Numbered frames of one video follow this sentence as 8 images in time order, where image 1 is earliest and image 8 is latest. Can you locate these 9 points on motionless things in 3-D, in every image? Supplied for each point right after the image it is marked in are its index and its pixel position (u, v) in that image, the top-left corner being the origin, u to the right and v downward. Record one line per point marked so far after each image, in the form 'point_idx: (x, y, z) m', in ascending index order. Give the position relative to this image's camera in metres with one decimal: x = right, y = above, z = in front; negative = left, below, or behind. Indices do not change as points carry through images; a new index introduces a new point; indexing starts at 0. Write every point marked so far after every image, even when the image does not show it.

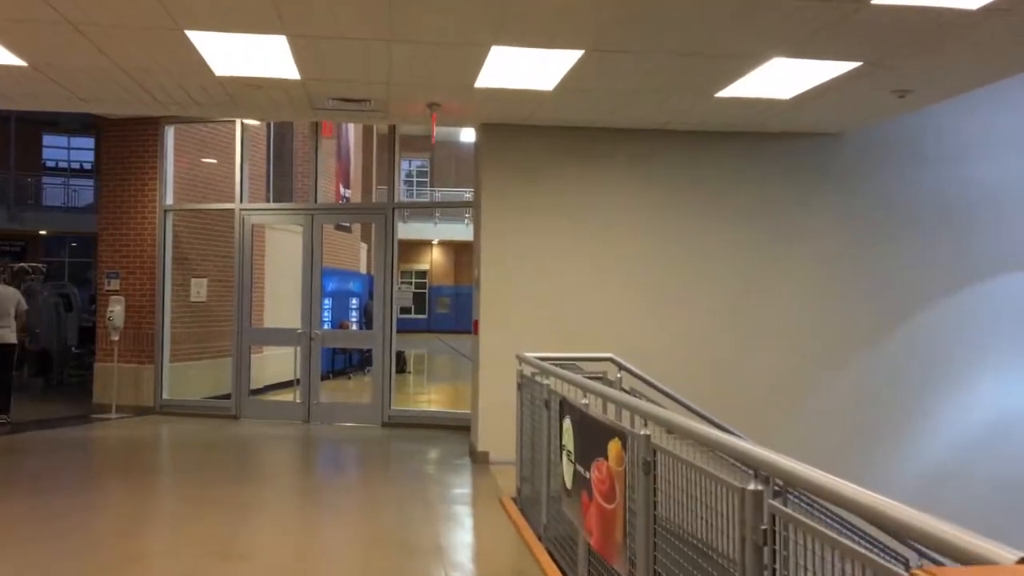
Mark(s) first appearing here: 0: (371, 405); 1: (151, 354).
0: (-1.4, -1.2, +9.4) m
1: (-3.8, -0.7, +10.0) m
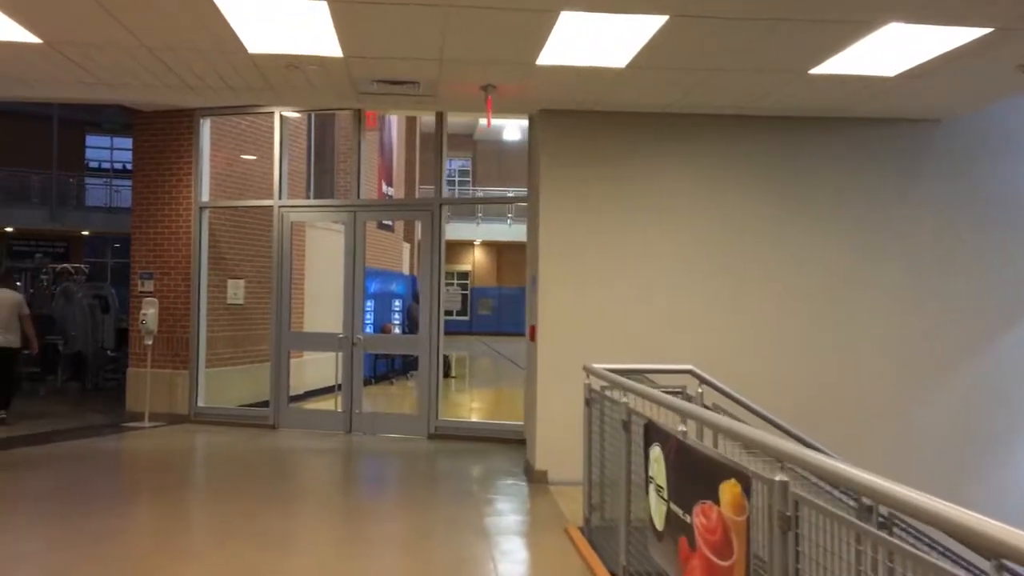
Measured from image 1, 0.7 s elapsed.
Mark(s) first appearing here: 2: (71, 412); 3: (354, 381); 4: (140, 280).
0: (-0.9, -1.2, +8.8) m
1: (-3.3, -0.7, +9.5) m
2: (-4.9, -1.4, +10.5) m
3: (-1.5, -0.9, +9.0) m
4: (-3.8, +0.1, +9.7) m
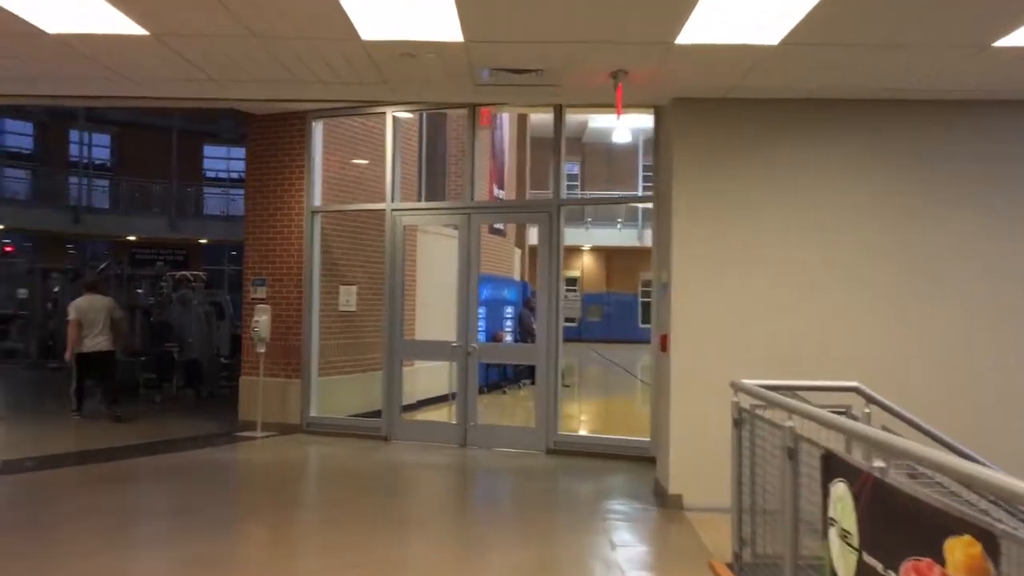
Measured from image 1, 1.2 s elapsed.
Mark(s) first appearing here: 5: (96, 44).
0: (+0.2, -1.2, +8.3) m
1: (-2.1, -0.8, +9.3) m
2: (-3.6, -1.5, +10.5) m
3: (-0.4, -0.9, +8.6) m
4: (-2.6, 0.0, +9.5) m
5: (-2.2, +1.3, +5.1) m
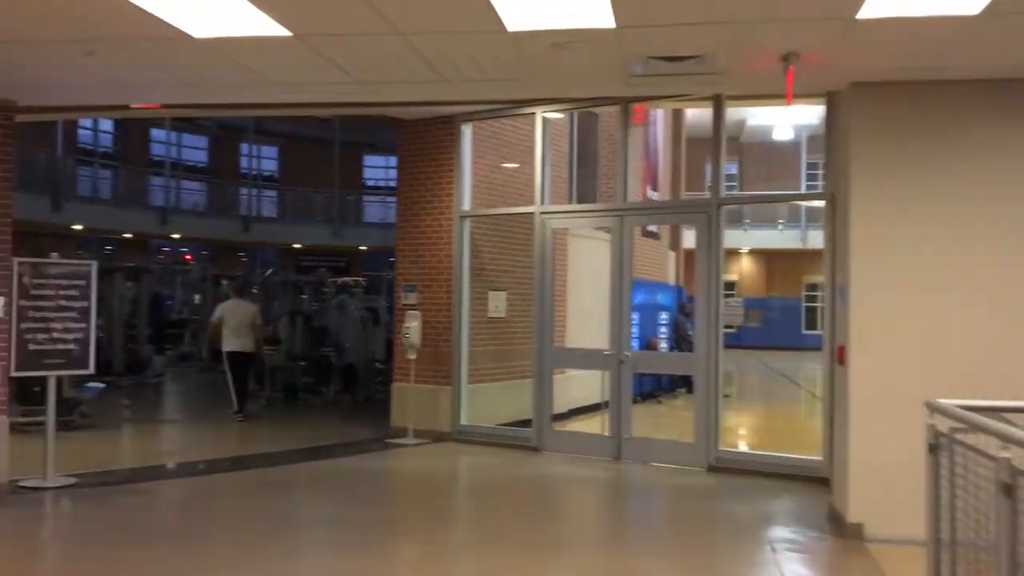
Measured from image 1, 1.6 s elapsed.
0: (+1.5, -1.3, +7.9) m
1: (-0.6, -0.8, +9.1) m
2: (-1.9, -1.5, +10.6) m
3: (+0.9, -1.0, +8.2) m
4: (-1.1, 0.0, +9.5) m
5: (-1.4, +1.3, +5.1) m
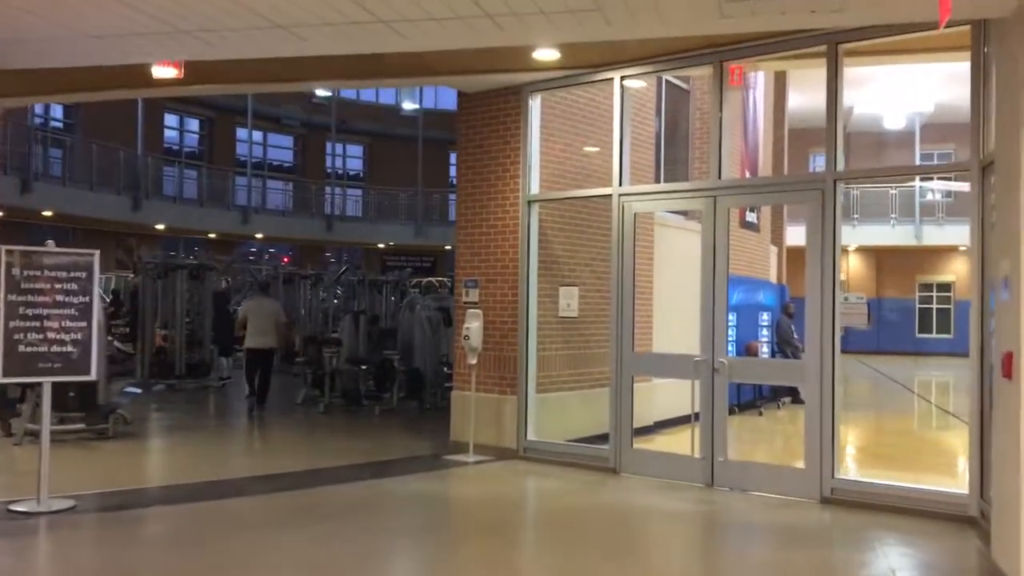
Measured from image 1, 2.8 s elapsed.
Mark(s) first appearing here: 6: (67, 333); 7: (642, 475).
0: (+2.0, -1.2, +6.5) m
1: (0.0, -0.8, +8.0) m
2: (-1.1, -1.5, +9.5) m
3: (+1.5, -0.9, +6.9) m
4: (-0.4, 0.0, +8.4) m
5: (-1.2, +1.3, +4.0) m
6: (-2.7, -0.3, +5.8) m
7: (+1.0, -1.4, +7.3) m
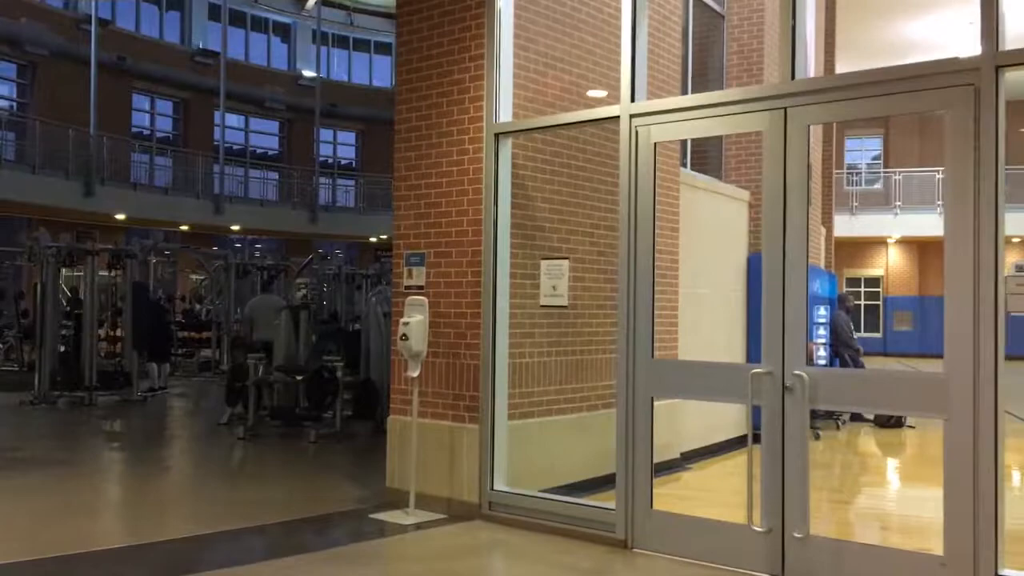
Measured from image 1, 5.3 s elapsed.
0: (+1.7, -1.1, +3.9) m
1: (-0.2, -0.7, +5.4) m
2: (-1.3, -1.4, +7.0) m
3: (+1.2, -0.8, +4.3) m
4: (-0.6, +0.1, +5.8) m
5: (-1.5, +1.5, +1.5) m
6: (-3.0, -0.1, +3.3) m
7: (+0.8, -1.3, +4.7) m
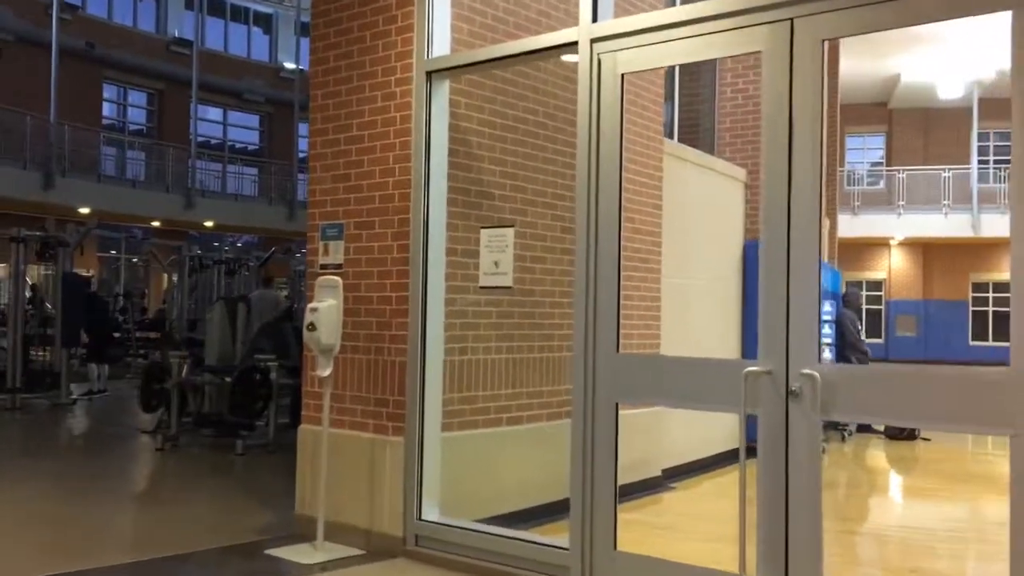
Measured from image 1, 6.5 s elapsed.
0: (+1.4, -1.0, +2.8) m
1: (-0.5, -0.6, +4.3) m
2: (-1.6, -1.3, +5.9) m
3: (+0.9, -0.7, +3.2) m
4: (-0.9, +0.2, +4.7) m
5: (-1.8, +1.6, +0.4) m
6: (-3.3, 0.0, +2.2) m
7: (+0.5, -1.2, +3.6) m
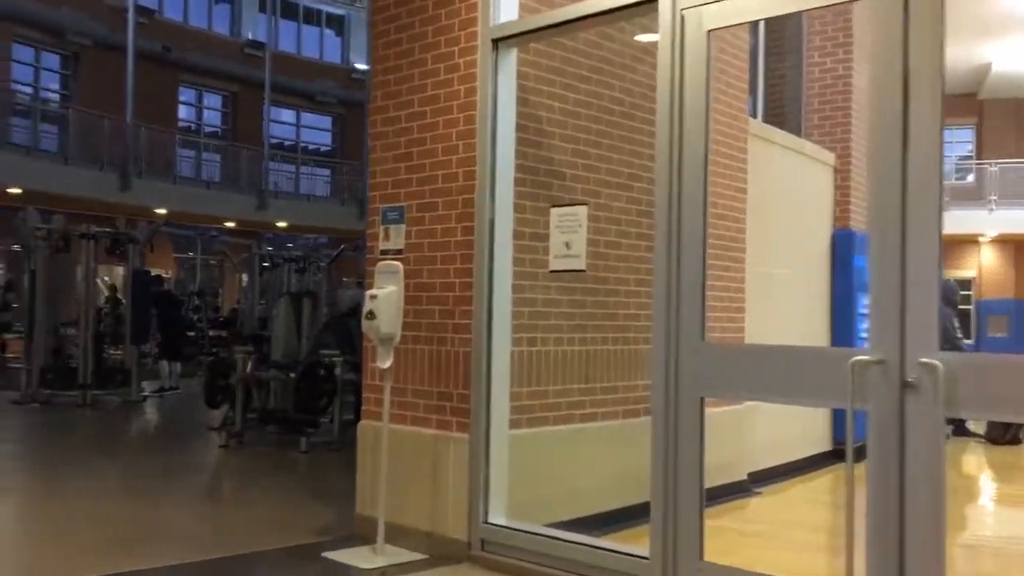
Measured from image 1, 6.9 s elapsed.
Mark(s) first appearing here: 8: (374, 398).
0: (+1.6, -0.9, +2.4) m
1: (-0.2, -0.5, +4.0) m
2: (-1.2, -1.2, +5.7) m
3: (+1.2, -0.6, +2.8) m
4: (-0.6, +0.3, +4.5) m
5: (-1.8, +1.7, +0.2) m
6: (-3.1, 0.0, +2.1) m
7: (+0.7, -1.1, +3.3) m
8: (-0.6, -0.5, +4.4) m
